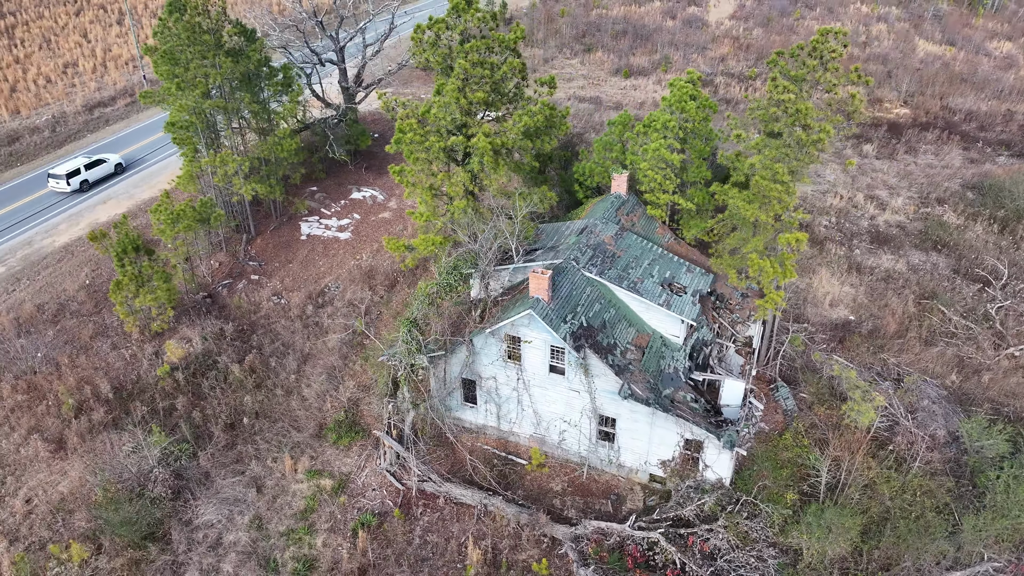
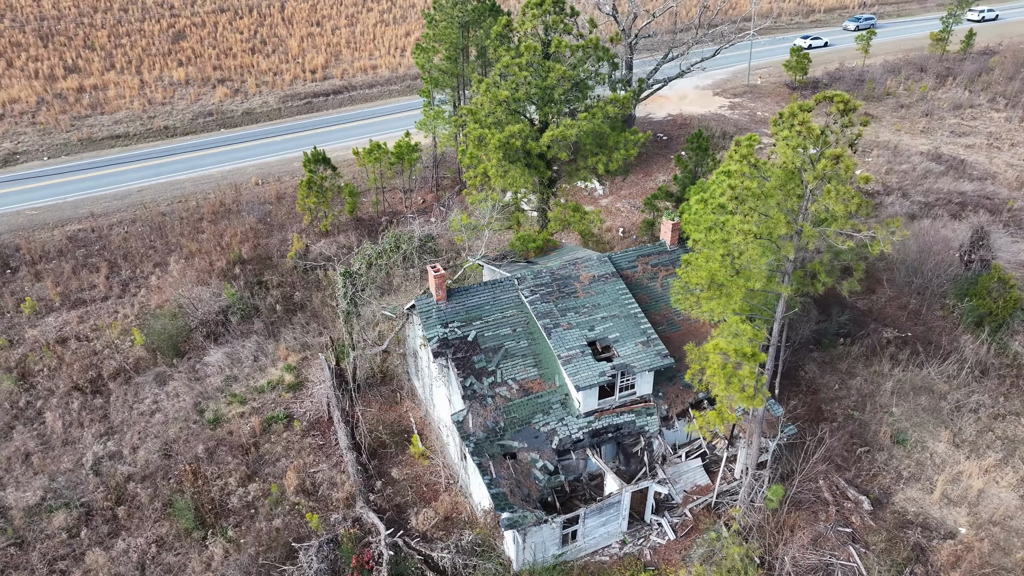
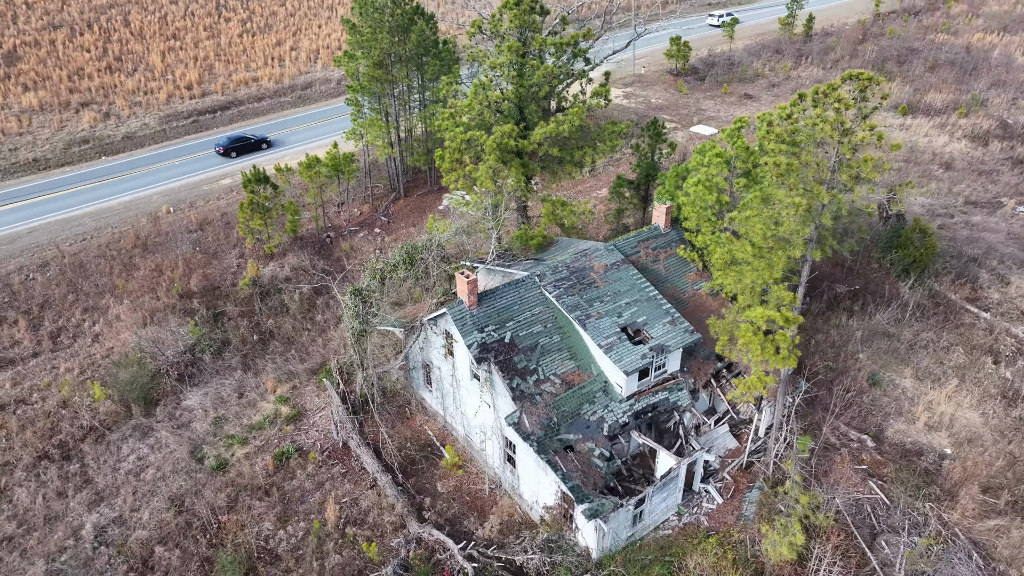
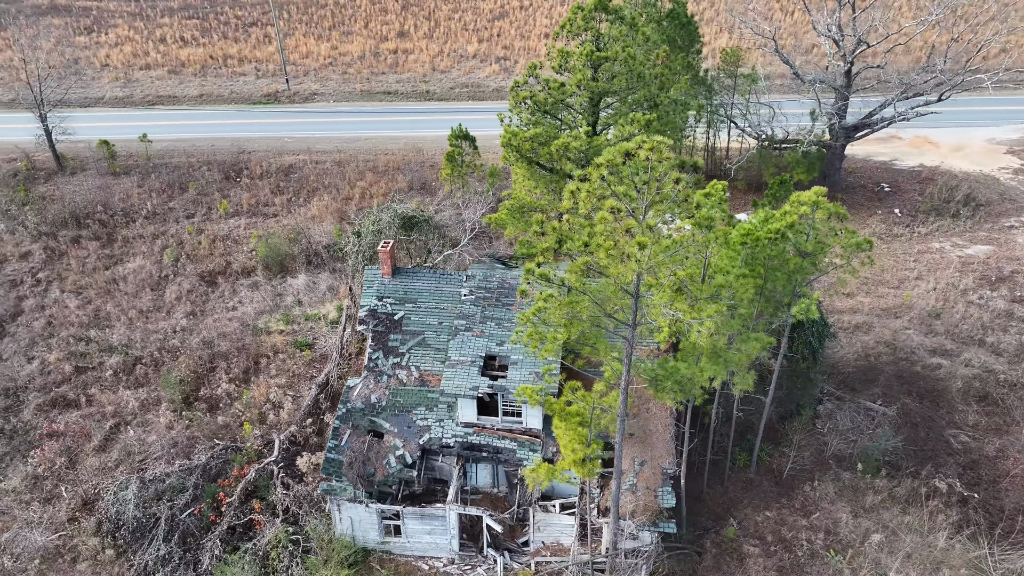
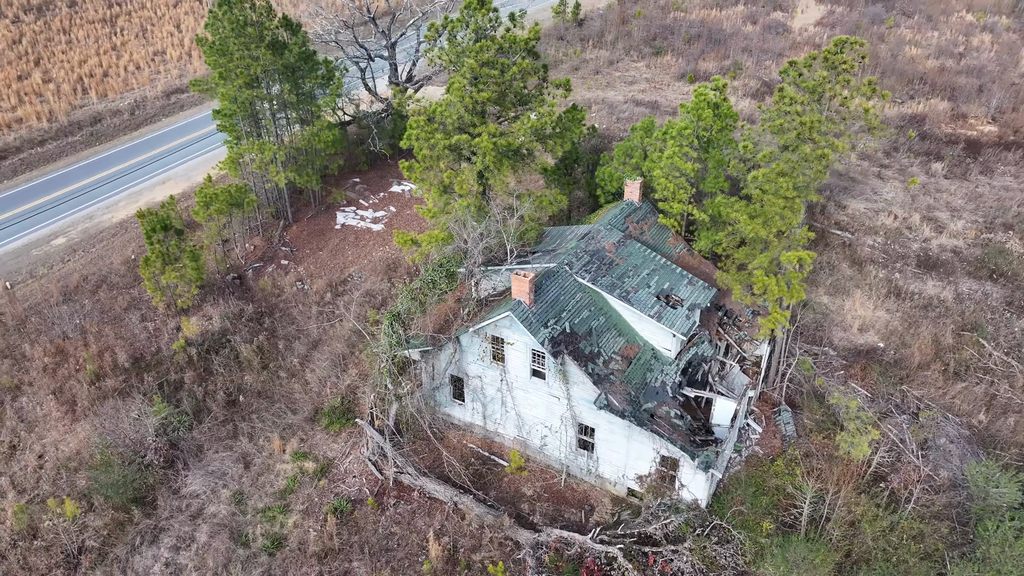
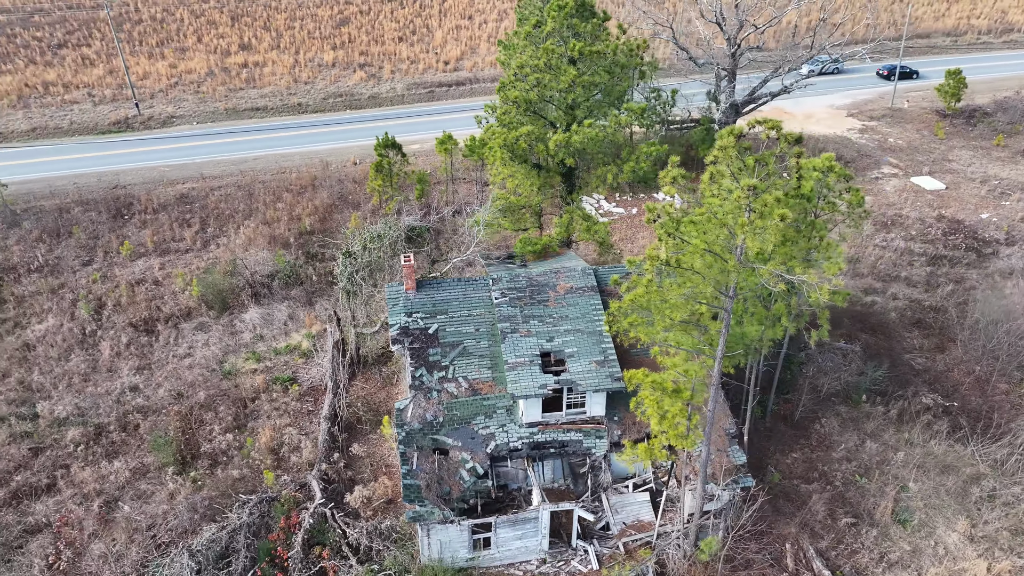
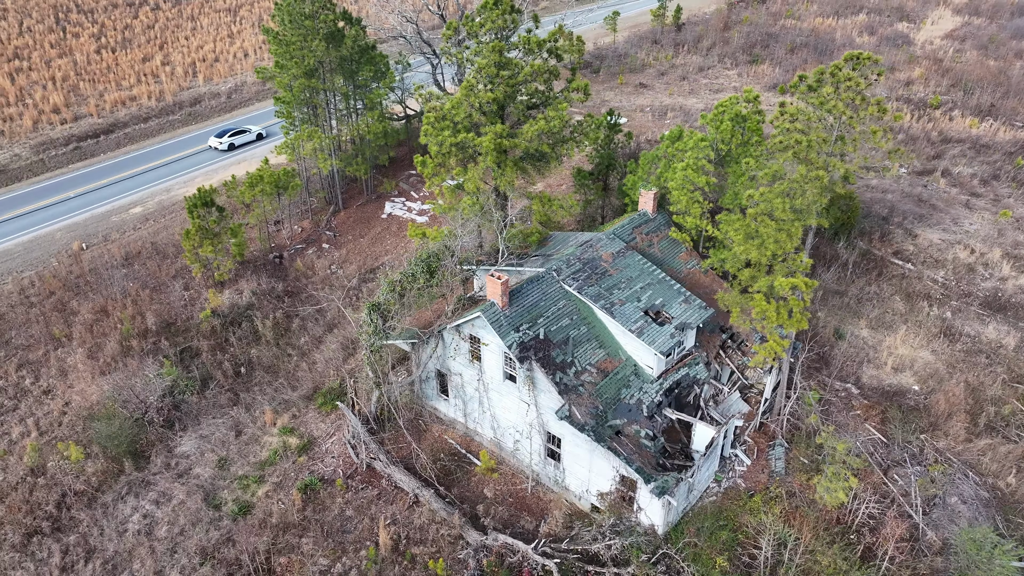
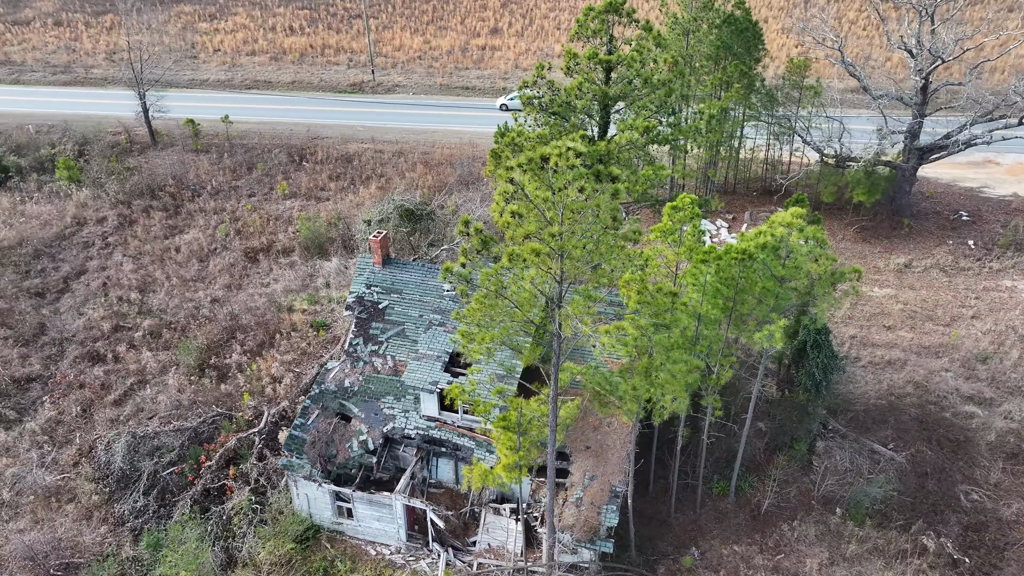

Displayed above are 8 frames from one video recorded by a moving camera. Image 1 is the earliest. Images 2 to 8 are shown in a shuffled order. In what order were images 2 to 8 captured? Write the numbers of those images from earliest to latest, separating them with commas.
5, 7, 3, 2, 6, 4, 8
